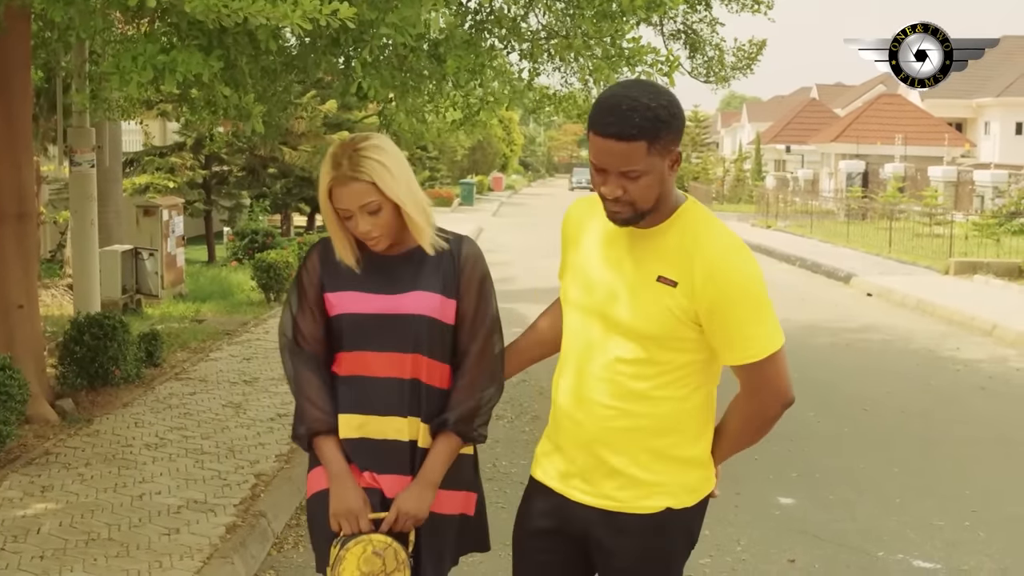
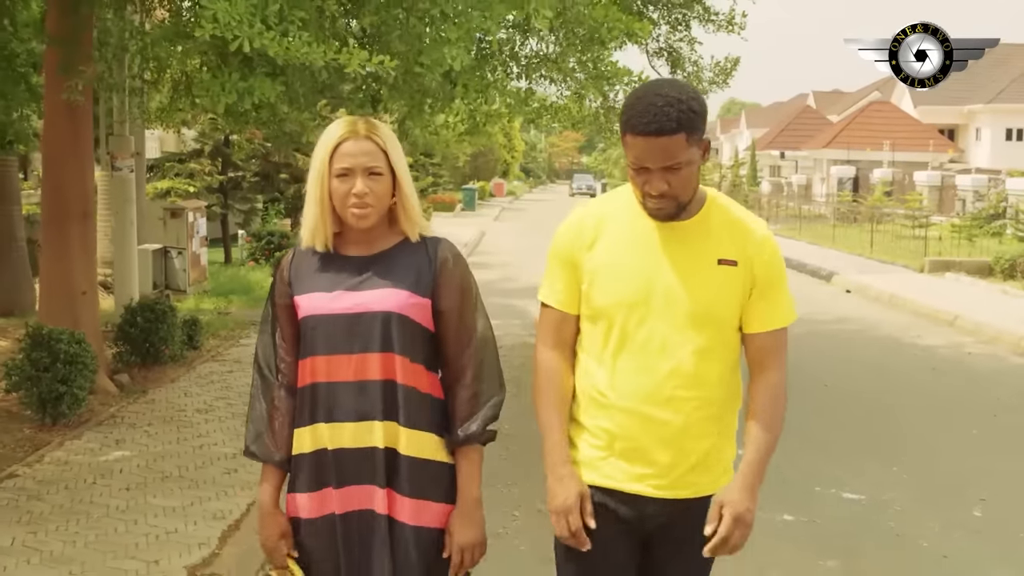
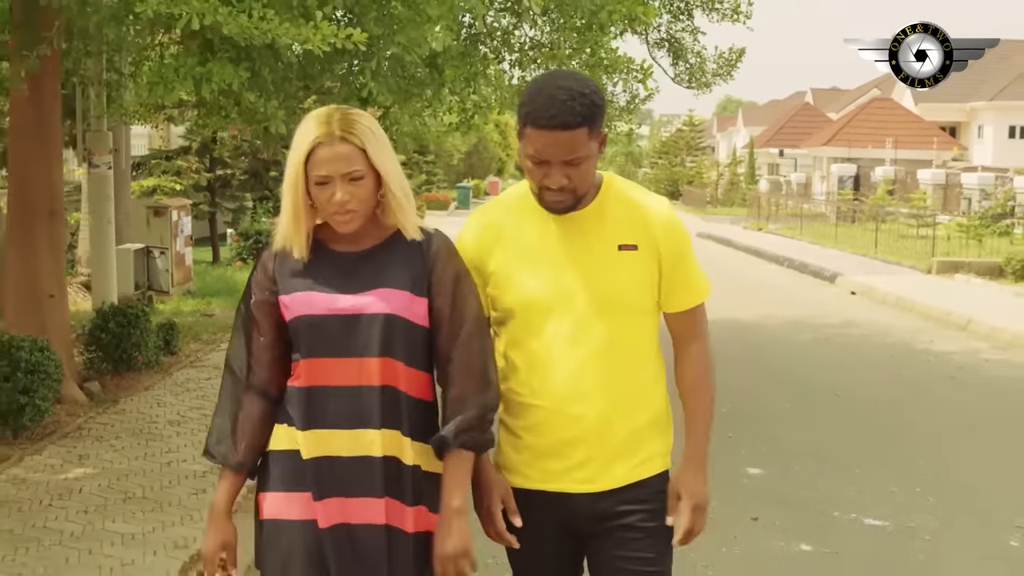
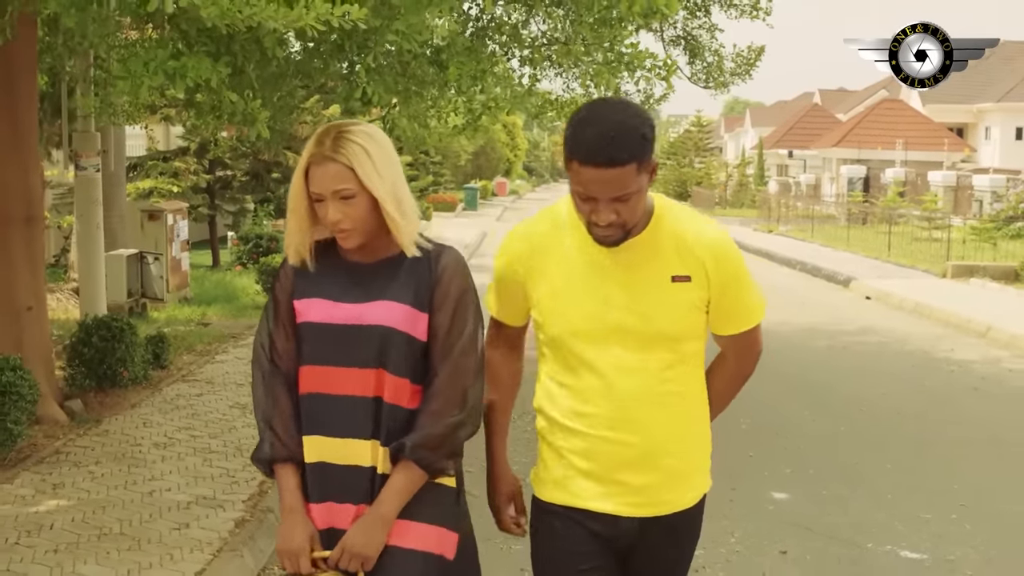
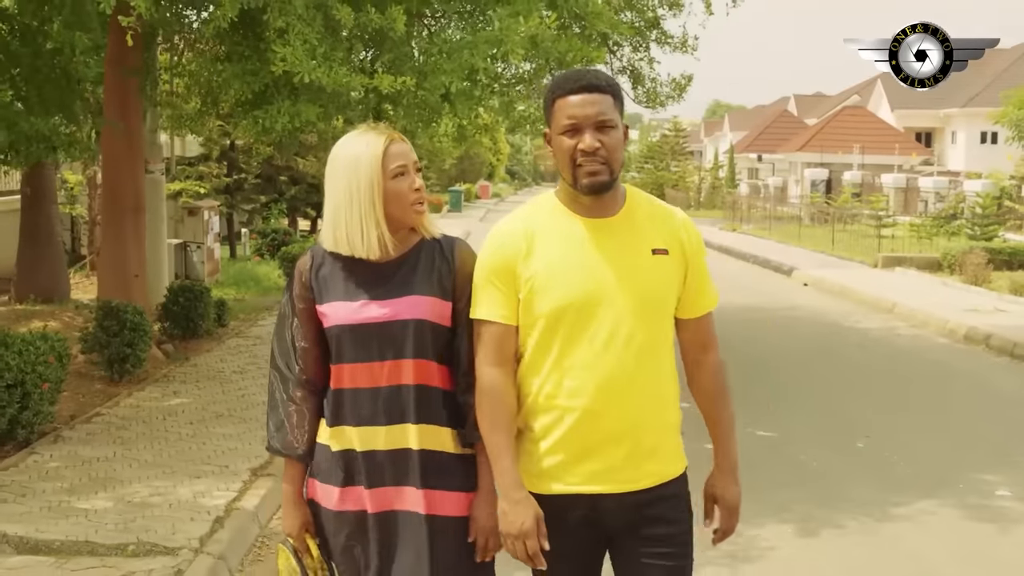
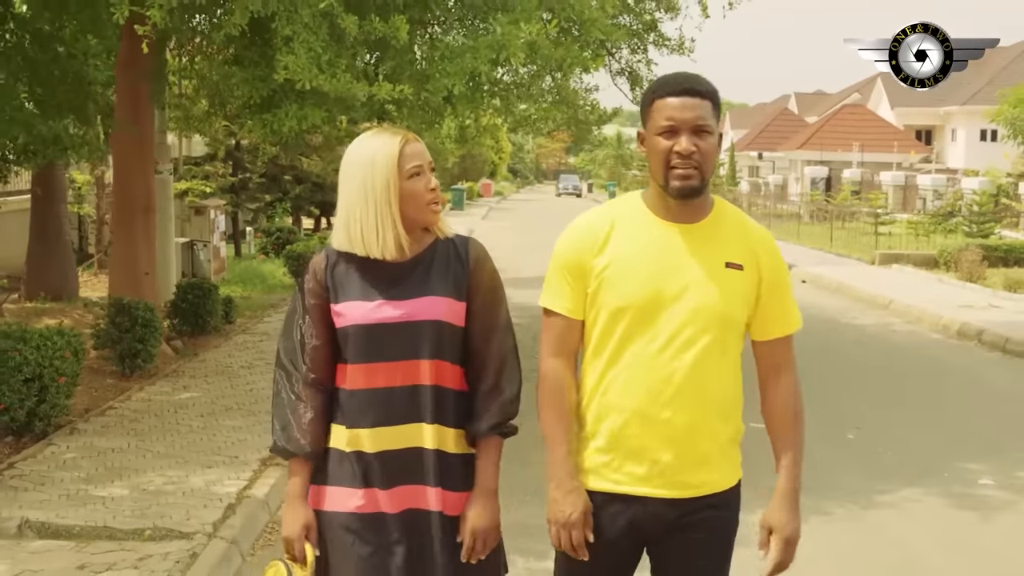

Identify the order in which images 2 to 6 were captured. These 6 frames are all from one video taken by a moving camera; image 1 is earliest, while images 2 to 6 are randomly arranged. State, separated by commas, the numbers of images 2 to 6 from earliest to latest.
4, 3, 2, 5, 6
